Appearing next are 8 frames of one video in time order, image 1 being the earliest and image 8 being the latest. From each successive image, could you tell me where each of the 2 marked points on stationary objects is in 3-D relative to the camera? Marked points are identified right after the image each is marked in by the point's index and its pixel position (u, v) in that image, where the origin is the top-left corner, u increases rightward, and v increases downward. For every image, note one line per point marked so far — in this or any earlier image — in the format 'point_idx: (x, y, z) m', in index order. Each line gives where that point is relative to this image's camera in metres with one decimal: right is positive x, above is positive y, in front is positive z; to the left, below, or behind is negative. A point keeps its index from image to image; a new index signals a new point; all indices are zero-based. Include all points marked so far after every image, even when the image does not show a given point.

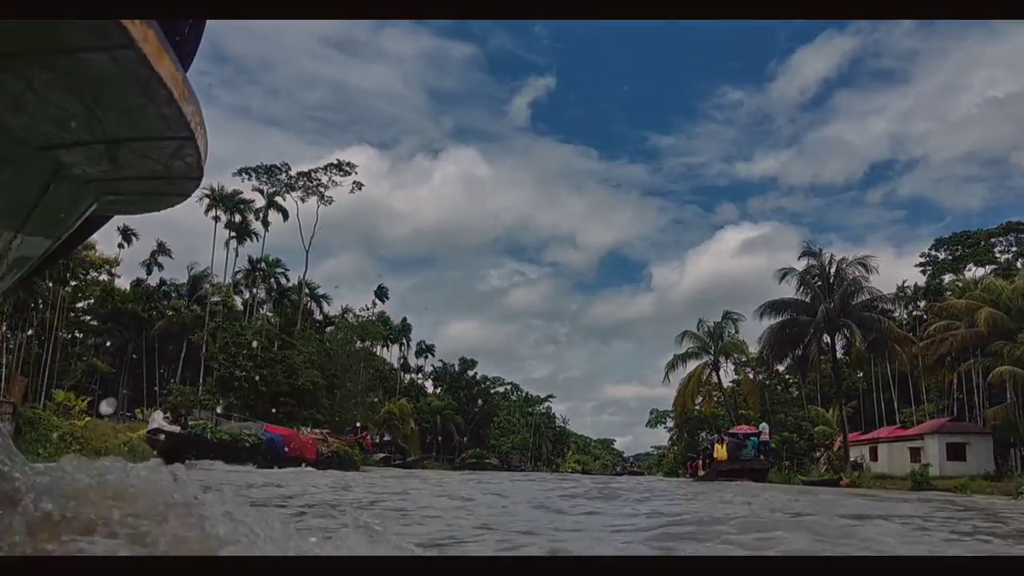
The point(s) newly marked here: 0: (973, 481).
0: (+8.4, -3.5, +15.7) m
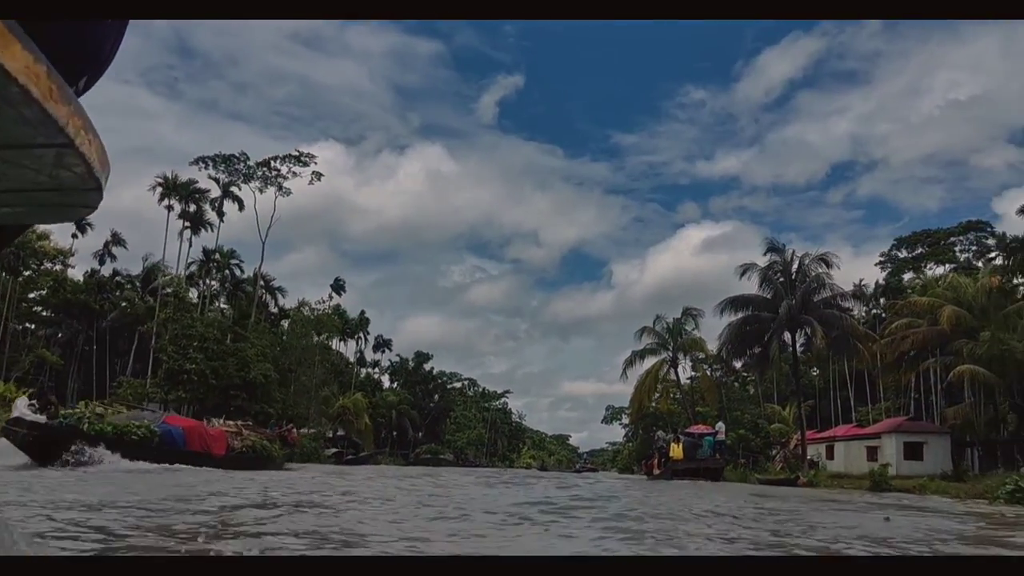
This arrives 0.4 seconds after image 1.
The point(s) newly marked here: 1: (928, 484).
0: (+7.6, -3.5, +15.5) m
1: (+7.5, -3.5, +15.3) m
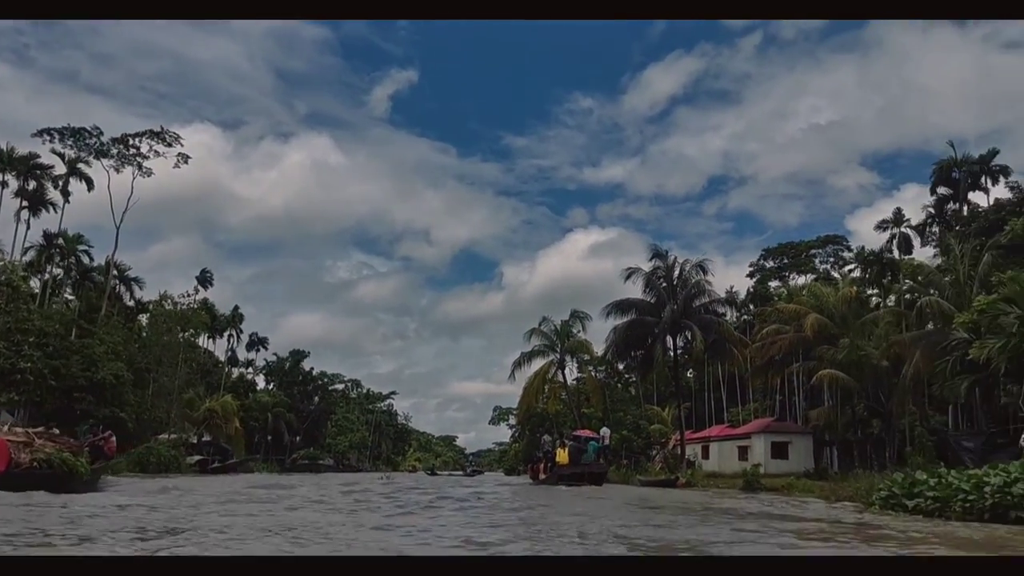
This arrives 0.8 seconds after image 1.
0: (+5.5, -3.7, +16.4) m
1: (+5.4, -3.7, +16.2) m
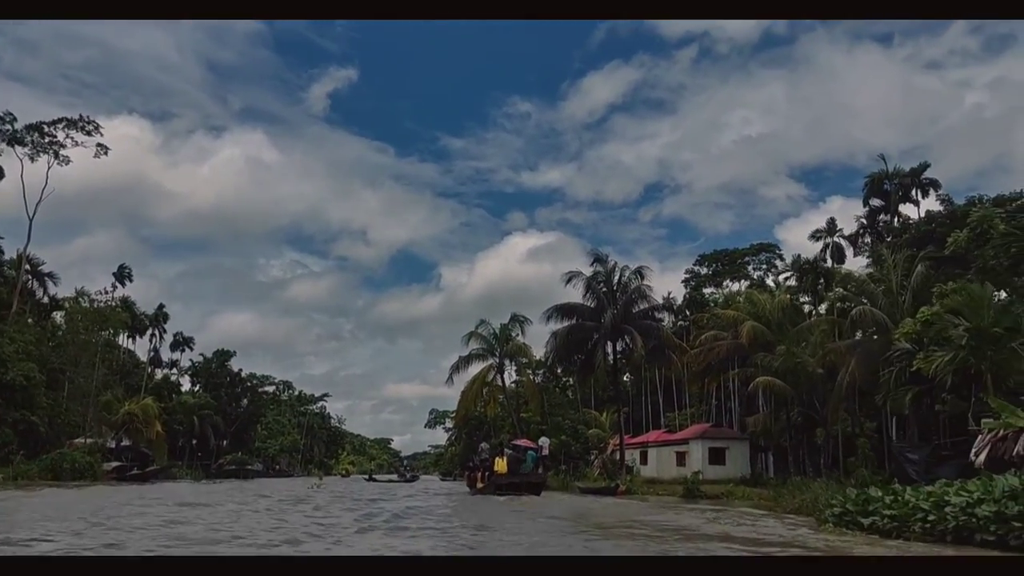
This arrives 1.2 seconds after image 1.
0: (+4.3, -3.8, +16.3) m
1: (+4.2, -3.8, +16.1) m
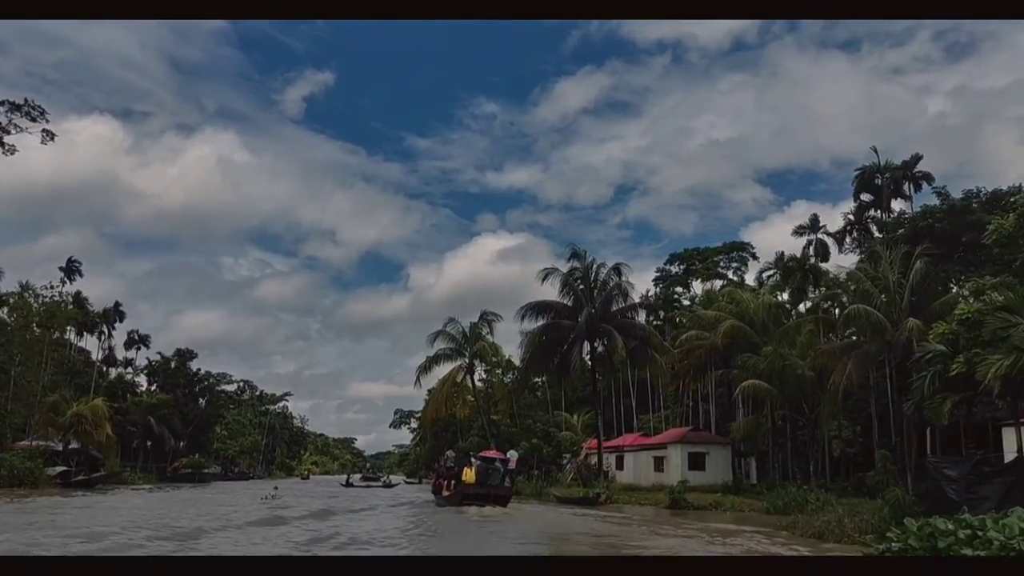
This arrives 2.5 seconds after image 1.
0: (+3.8, -3.7, +15.4) m
1: (+3.8, -3.8, +15.2) m
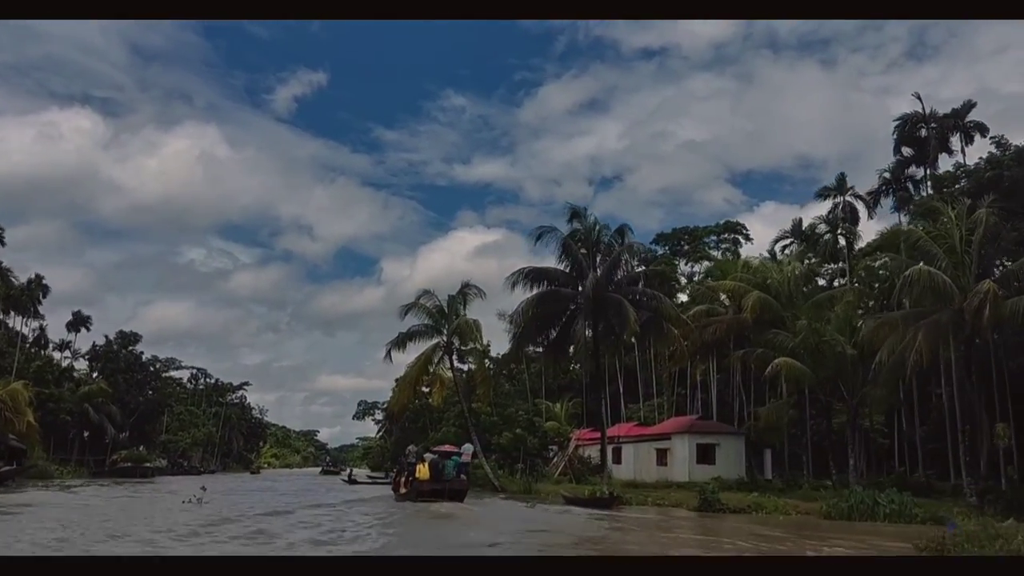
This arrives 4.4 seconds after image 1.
0: (+3.7, -3.1, +12.6) m
1: (+3.7, -3.1, +12.4) m
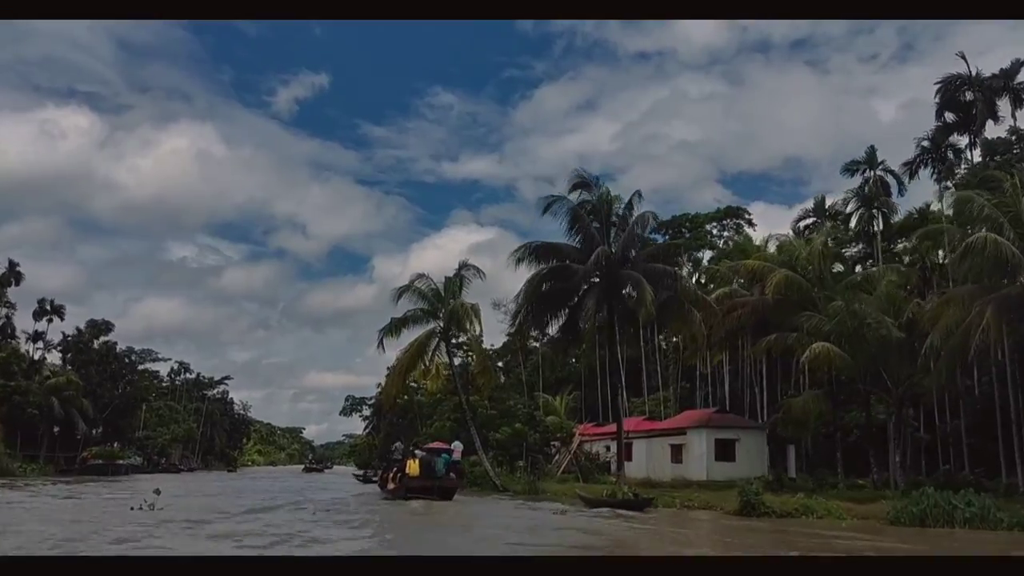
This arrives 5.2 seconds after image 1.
0: (+3.8, -2.7, +11.1) m
1: (+3.8, -2.7, +10.9) m
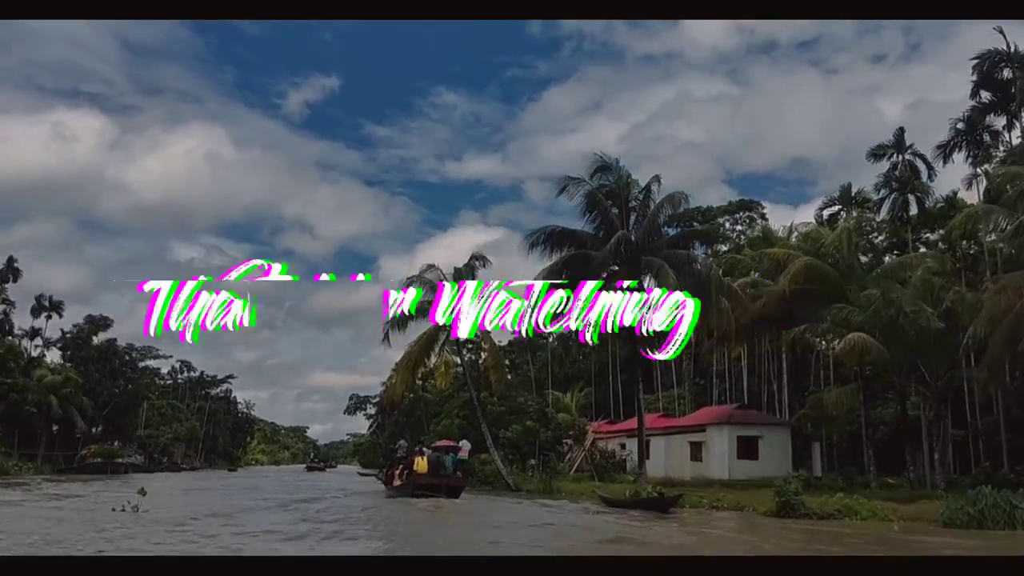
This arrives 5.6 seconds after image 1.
0: (+4.1, -2.5, +10.3) m
1: (+4.0, -2.6, +10.1) m
